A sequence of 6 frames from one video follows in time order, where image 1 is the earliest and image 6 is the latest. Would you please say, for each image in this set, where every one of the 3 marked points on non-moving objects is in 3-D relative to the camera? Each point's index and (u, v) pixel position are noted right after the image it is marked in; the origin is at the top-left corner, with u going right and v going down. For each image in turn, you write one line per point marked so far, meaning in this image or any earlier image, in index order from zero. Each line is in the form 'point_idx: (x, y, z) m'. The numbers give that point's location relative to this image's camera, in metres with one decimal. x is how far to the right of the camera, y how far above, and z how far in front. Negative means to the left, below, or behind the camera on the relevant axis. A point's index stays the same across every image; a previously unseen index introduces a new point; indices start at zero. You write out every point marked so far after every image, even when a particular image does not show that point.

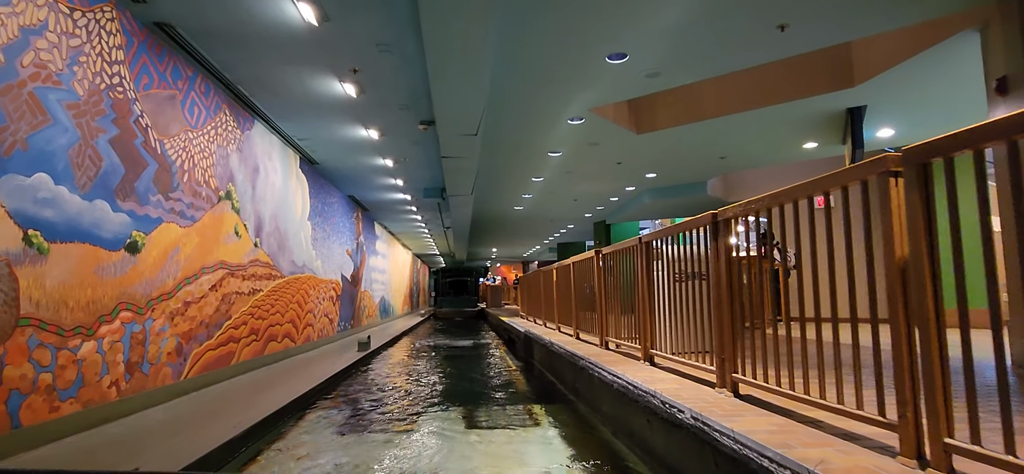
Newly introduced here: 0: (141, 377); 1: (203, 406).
0: (-2.9, -1.1, +4.0) m
1: (-2.6, -1.5, +4.4) m
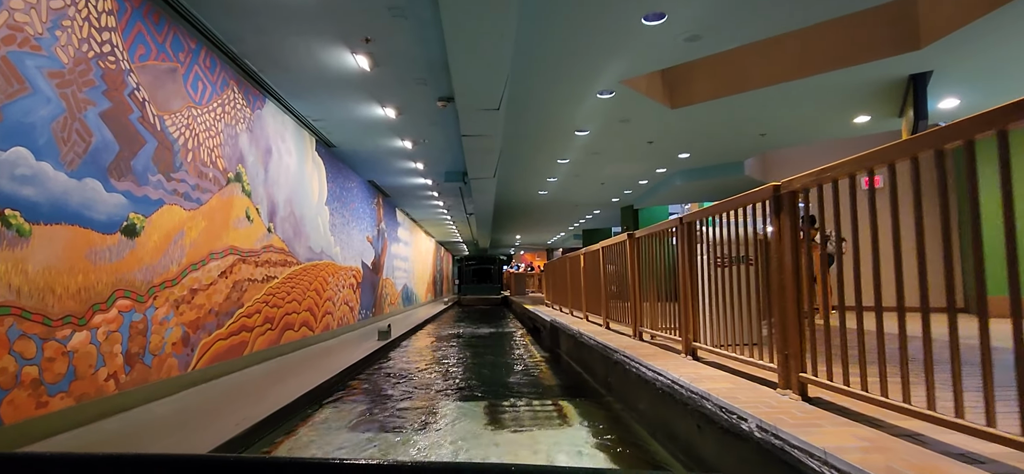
0: (-2.7, -1.0, +3.8) m
1: (-2.4, -1.3, +4.2) m
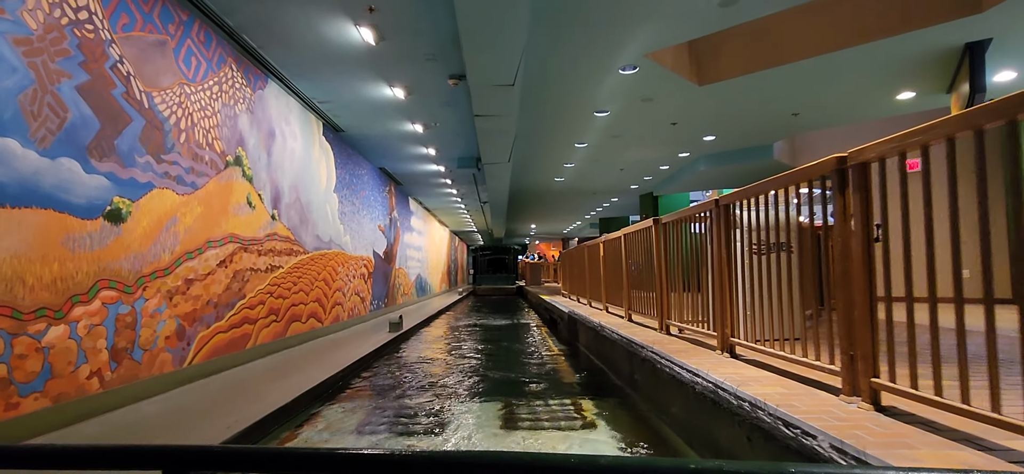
0: (-2.6, -0.9, +3.5) m
1: (-2.3, -1.2, +3.9) m
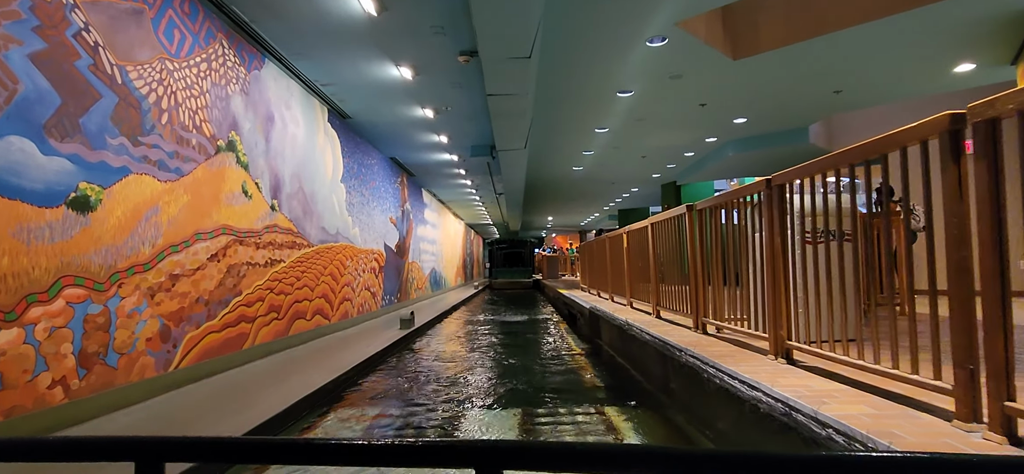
0: (-2.5, -0.8, +3.1) m
1: (-2.2, -1.1, +3.5) m
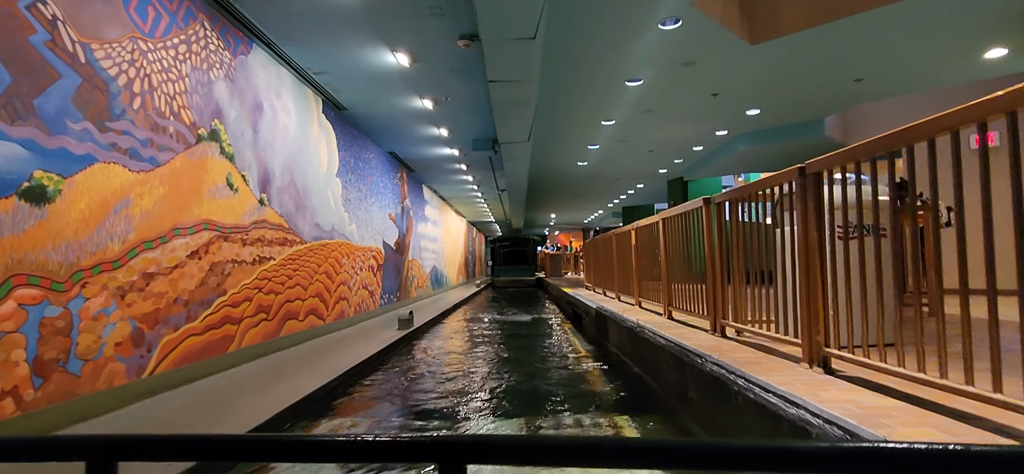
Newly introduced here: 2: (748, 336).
0: (-2.5, -0.8, +2.8) m
1: (-2.1, -1.1, +3.2) m
2: (+1.8, -0.7, +3.8) m
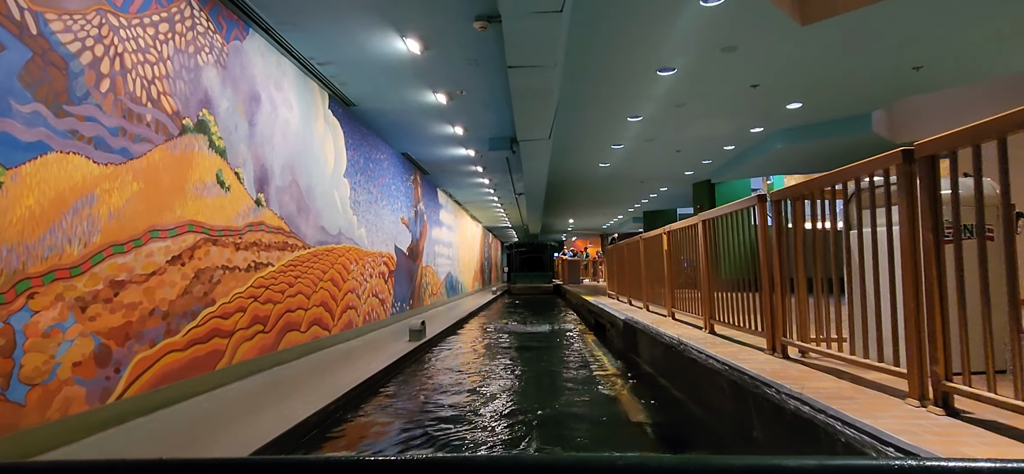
0: (-2.3, -0.8, +2.4) m
1: (-2.0, -1.1, +2.7) m
2: (+1.9, -0.8, +3.2) m
